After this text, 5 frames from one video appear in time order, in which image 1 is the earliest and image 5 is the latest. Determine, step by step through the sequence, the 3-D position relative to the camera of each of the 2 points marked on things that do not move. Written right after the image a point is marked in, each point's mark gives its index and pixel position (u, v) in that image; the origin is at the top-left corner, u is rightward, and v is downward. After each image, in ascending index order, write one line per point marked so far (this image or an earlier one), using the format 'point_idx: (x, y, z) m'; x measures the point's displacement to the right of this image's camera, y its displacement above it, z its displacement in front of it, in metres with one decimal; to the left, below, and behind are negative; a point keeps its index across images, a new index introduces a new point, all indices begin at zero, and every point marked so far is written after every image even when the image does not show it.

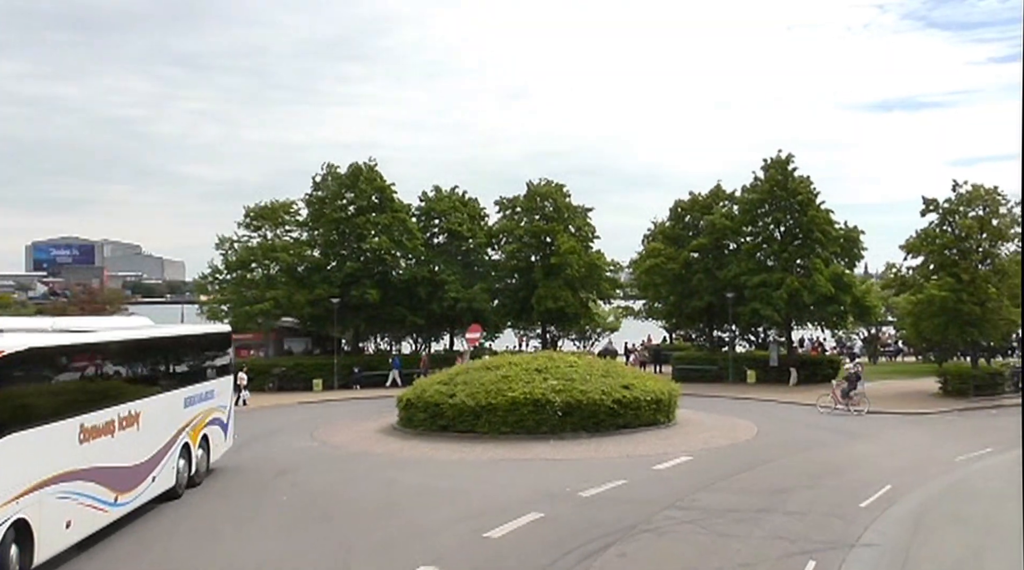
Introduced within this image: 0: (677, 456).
0: (+4.0, -4.1, +19.8) m
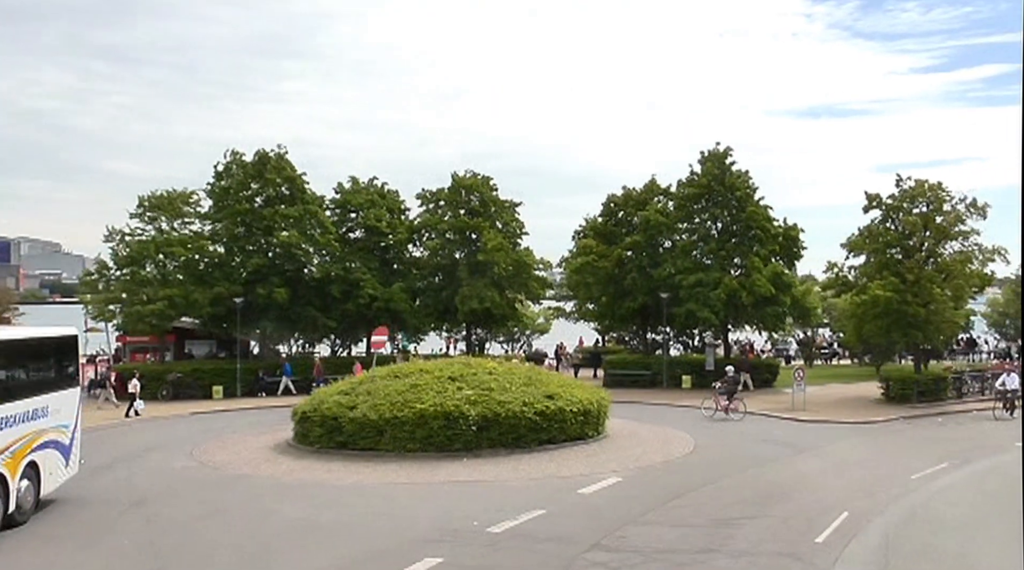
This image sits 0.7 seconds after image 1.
0: (+2.0, -4.0, +17.4) m
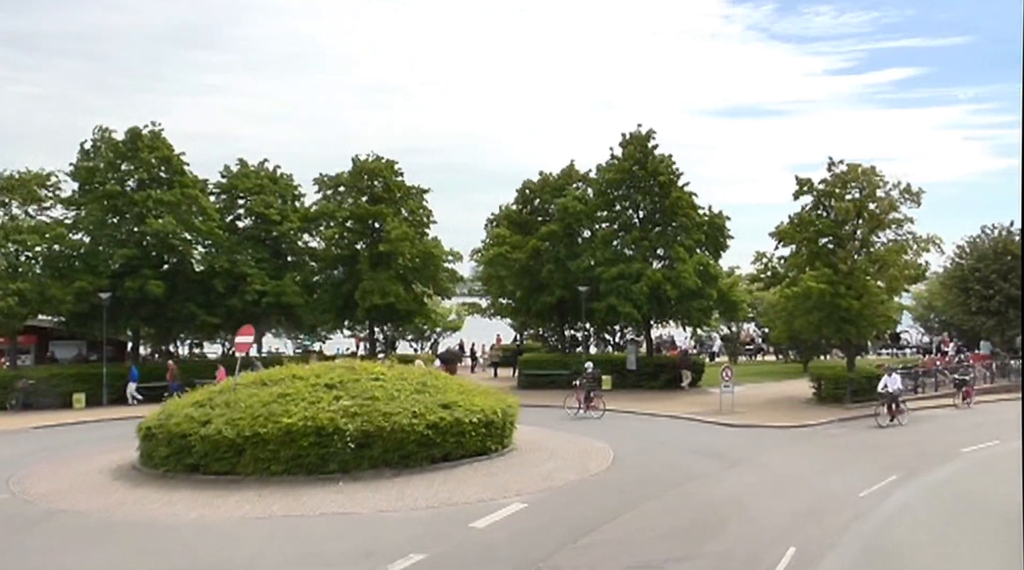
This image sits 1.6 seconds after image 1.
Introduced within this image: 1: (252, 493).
0: (-0.1, -3.8, +14.5) m
1: (-4.8, -3.8, +15.2) m
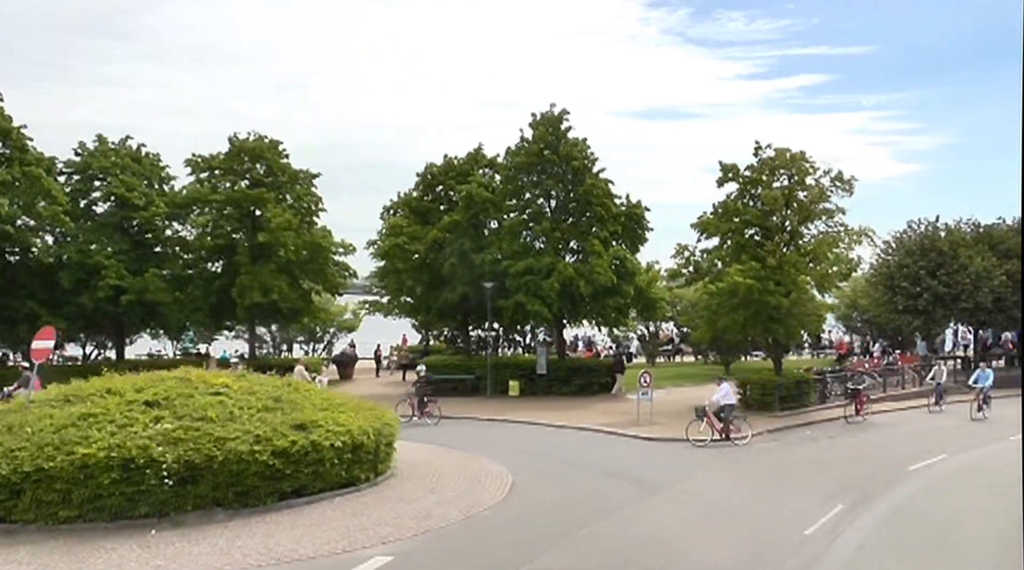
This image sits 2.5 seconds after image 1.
0: (-1.9, -3.7, +11.2) m
1: (-6.7, -3.7, +11.4) m
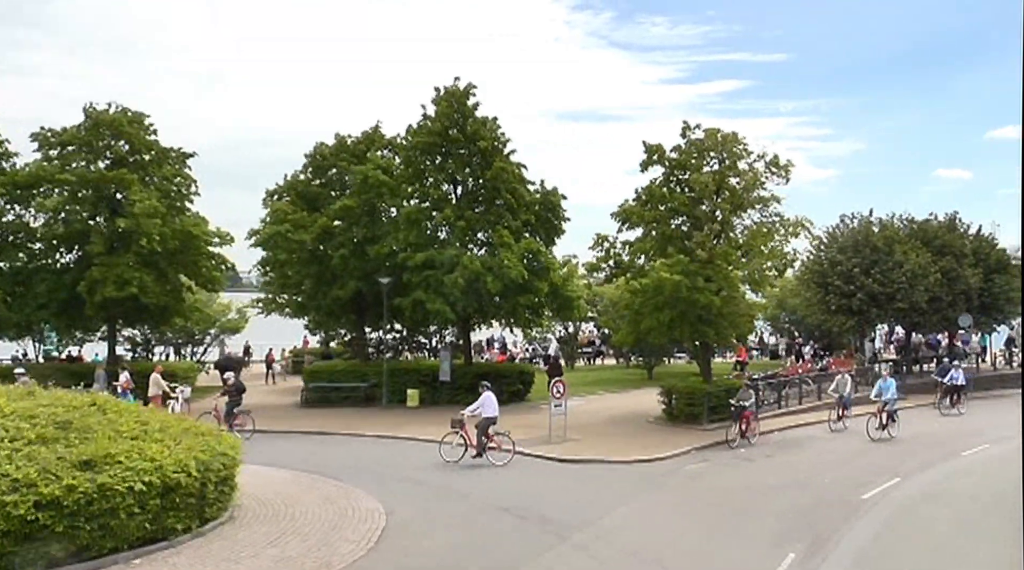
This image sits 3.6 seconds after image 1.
0: (-3.4, -3.5, +7.8) m
1: (-8.2, -3.5, +7.6) m
